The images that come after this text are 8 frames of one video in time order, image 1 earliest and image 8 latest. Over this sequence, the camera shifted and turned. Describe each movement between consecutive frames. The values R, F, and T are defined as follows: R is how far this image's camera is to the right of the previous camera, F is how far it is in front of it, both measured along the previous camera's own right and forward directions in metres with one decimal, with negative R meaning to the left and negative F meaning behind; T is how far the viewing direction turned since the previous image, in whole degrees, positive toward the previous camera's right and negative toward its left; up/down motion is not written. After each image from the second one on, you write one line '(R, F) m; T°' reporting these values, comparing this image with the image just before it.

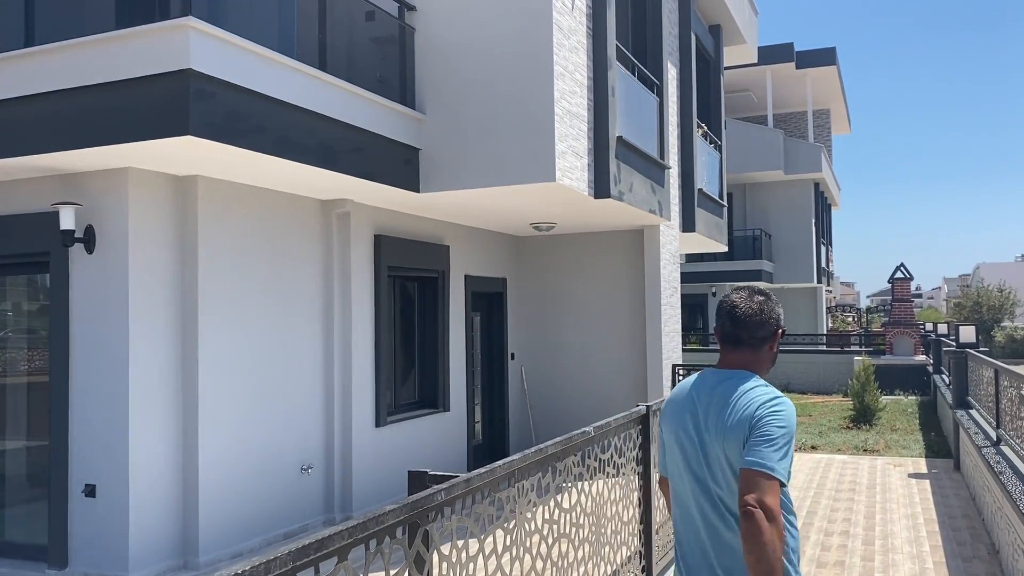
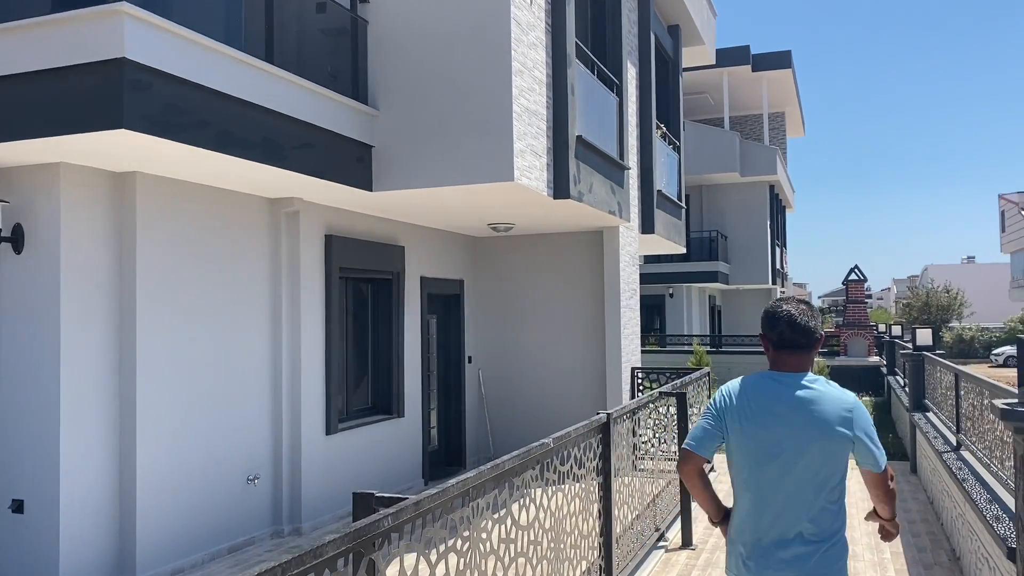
(0.0, +0.2) m; +3°
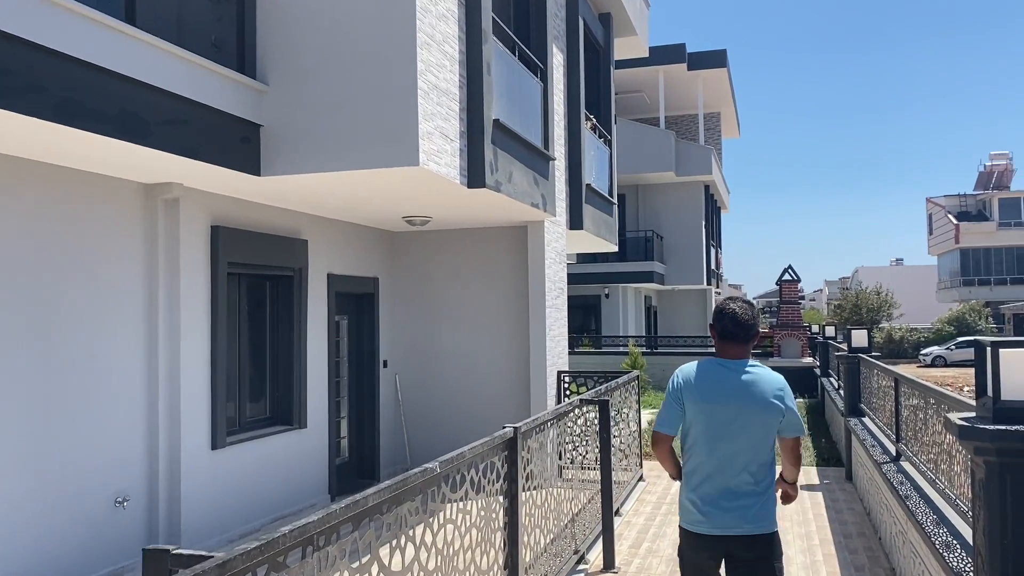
(+0.2, +0.7) m; +4°
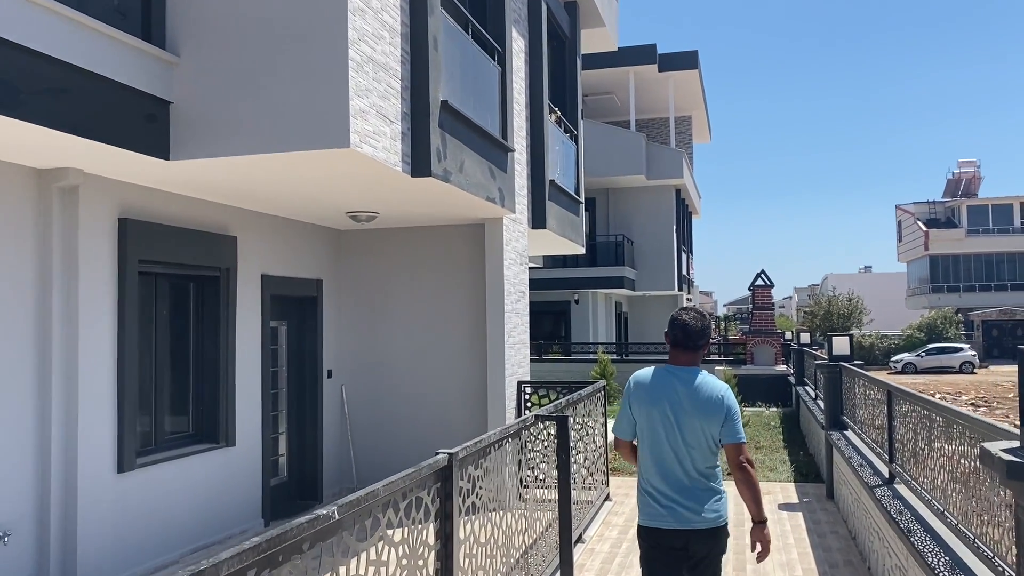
(+0.2, +0.7) m; +2°
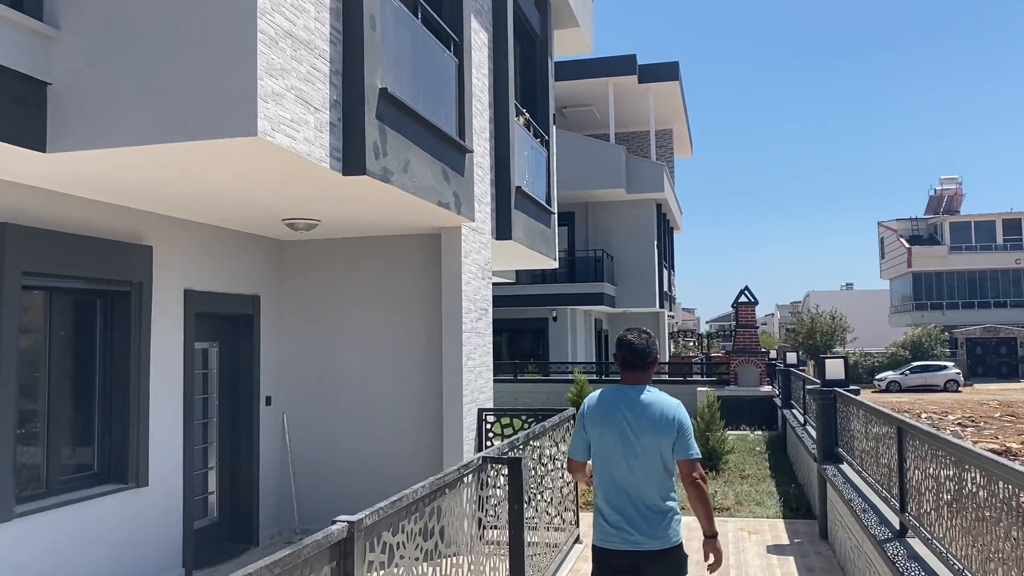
(+0.2, +0.9) m; +1°
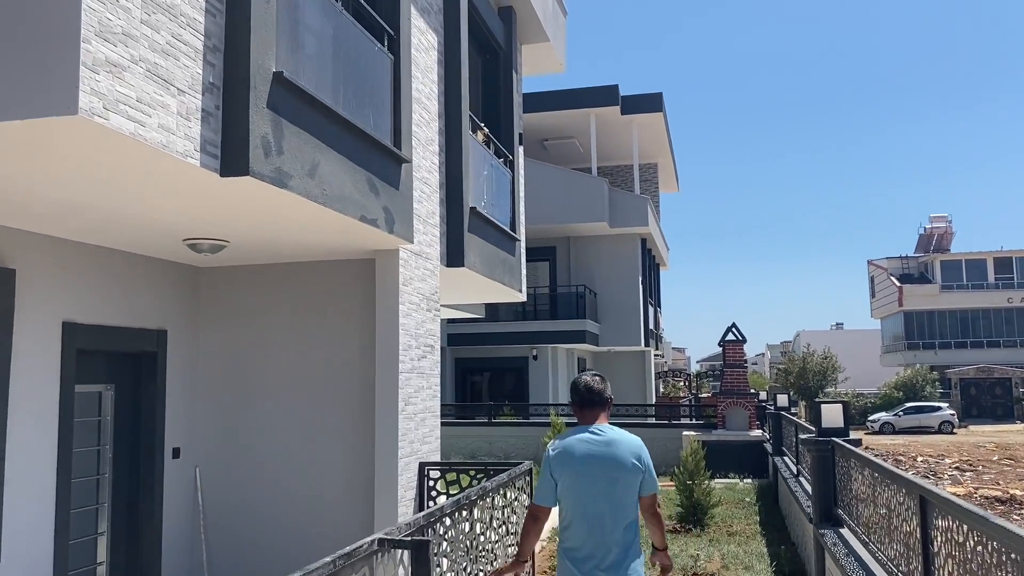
(+0.3, +1.0) m; +1°
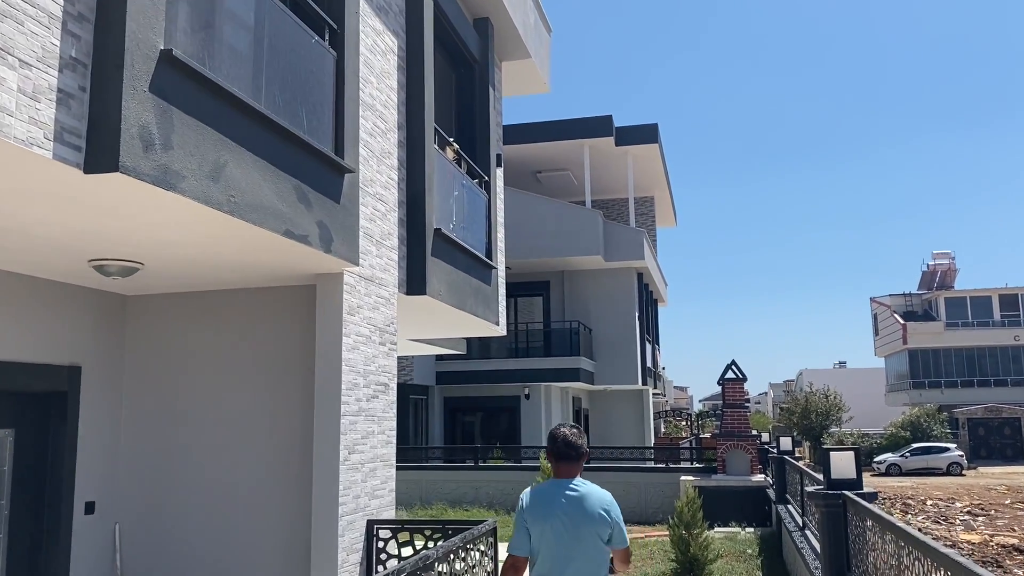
(+0.3, +0.8) m; 0°
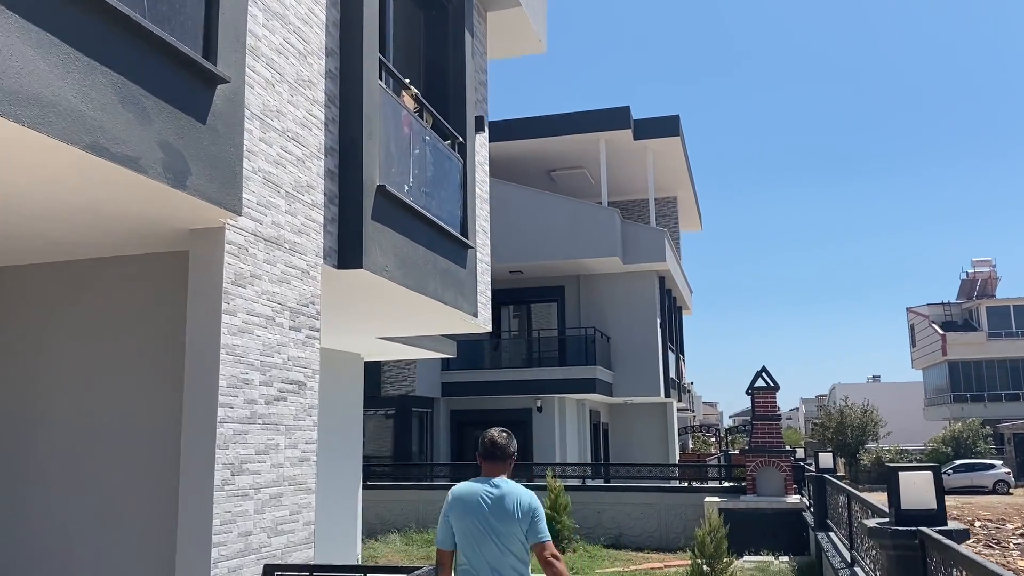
(+0.4, +1.5) m; -2°
